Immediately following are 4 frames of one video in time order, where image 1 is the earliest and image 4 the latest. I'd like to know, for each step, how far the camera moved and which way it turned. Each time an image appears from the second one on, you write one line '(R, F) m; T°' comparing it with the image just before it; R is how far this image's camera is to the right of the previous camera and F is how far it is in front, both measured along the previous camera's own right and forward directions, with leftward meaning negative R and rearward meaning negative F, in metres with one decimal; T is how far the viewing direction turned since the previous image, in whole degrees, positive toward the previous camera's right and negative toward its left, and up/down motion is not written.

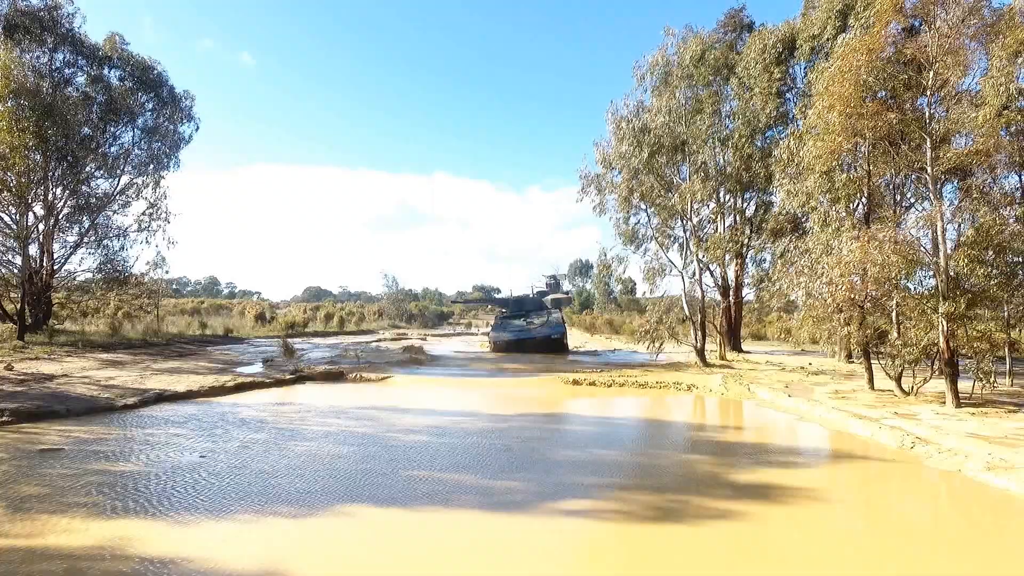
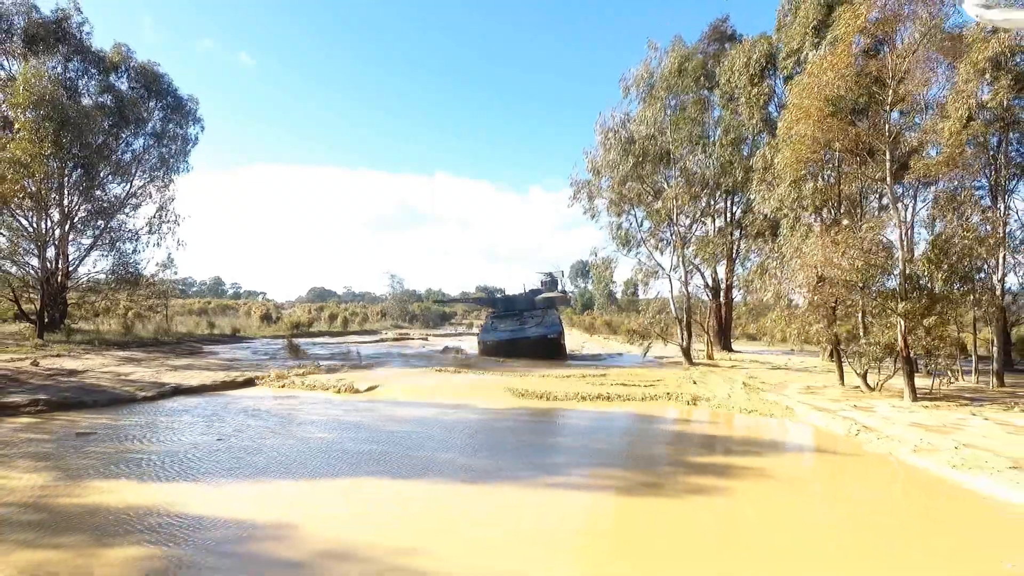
(+0.3, -0.6) m; 0°
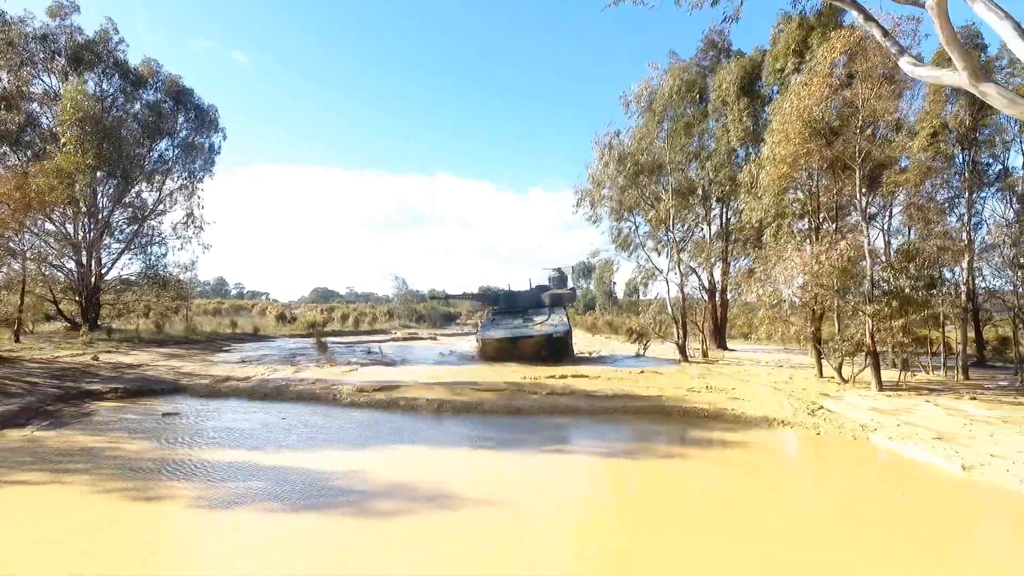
(-0.2, -1.1) m; 0°
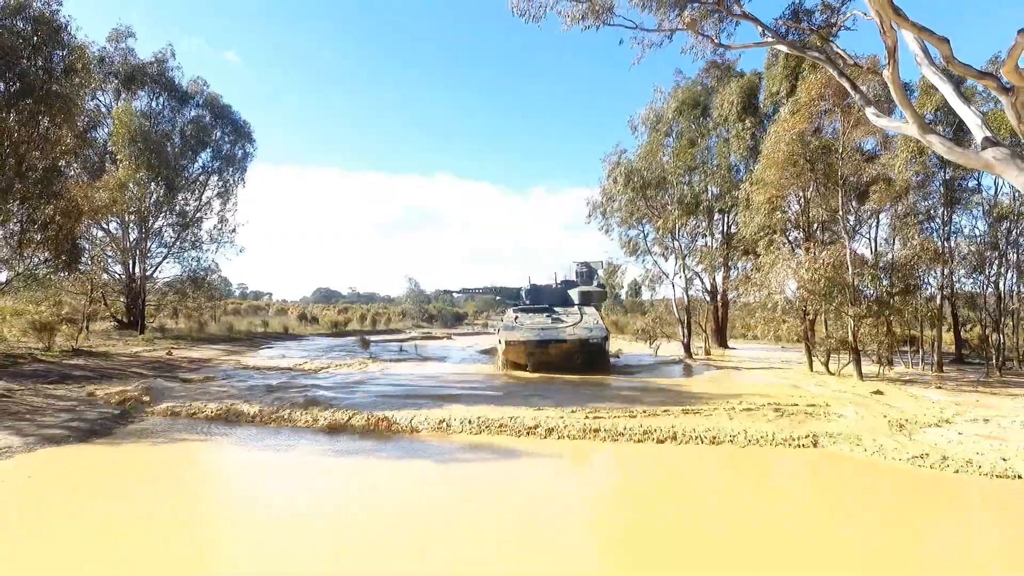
(-0.6, -1.4) m; 0°
